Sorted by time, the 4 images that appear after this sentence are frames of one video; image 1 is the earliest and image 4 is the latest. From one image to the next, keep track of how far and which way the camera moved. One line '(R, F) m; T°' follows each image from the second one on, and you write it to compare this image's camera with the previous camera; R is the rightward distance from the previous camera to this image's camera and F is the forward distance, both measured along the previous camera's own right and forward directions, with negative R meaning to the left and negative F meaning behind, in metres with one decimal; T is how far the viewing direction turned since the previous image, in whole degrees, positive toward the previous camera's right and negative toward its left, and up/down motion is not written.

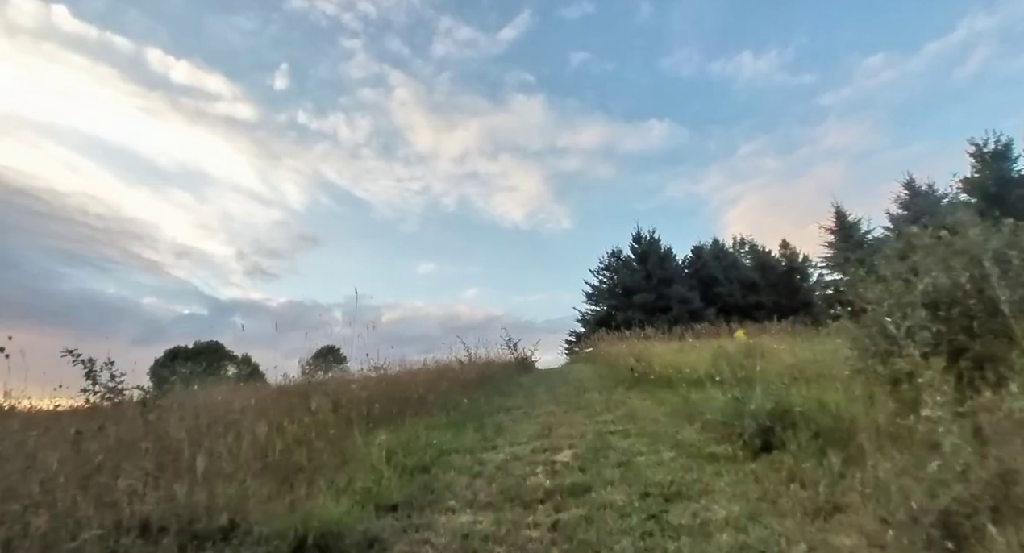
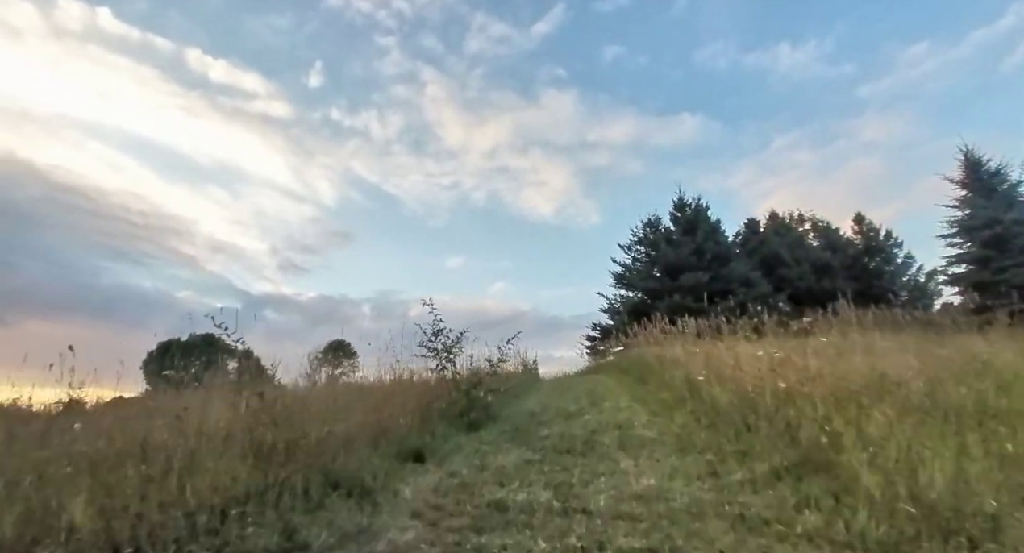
(+0.4, +3.0) m; -4°
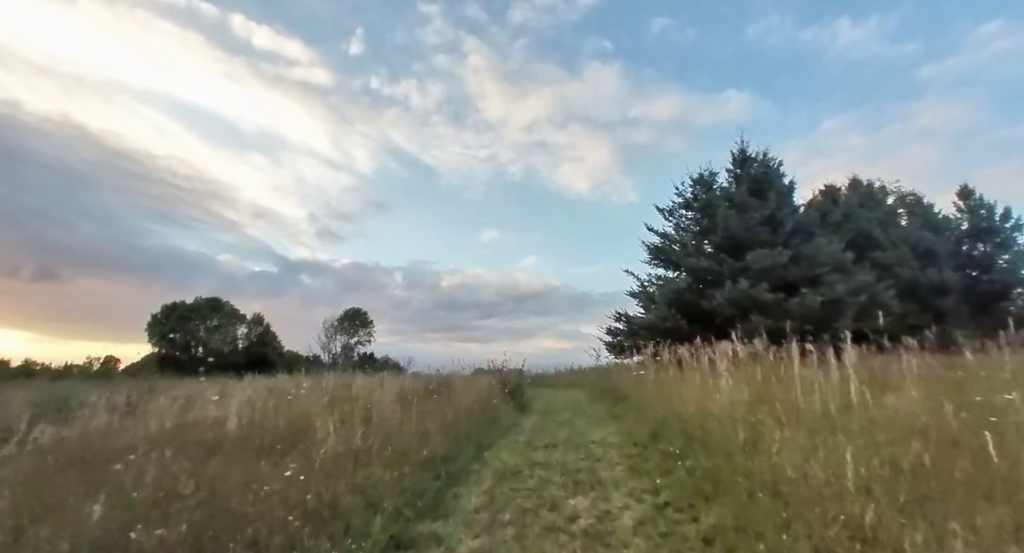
(+0.5, +2.6) m; -4°
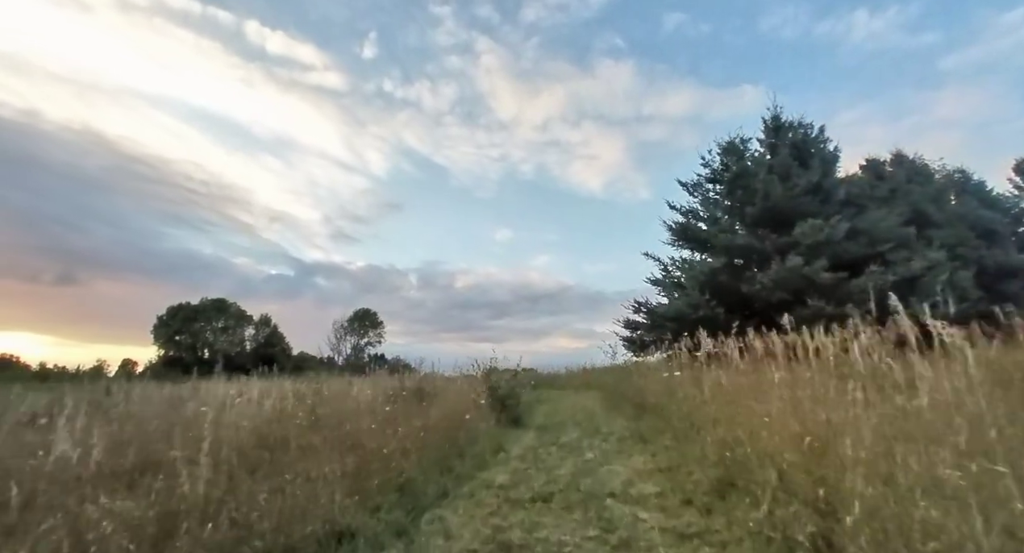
(+0.2, +1.0) m; -2°
